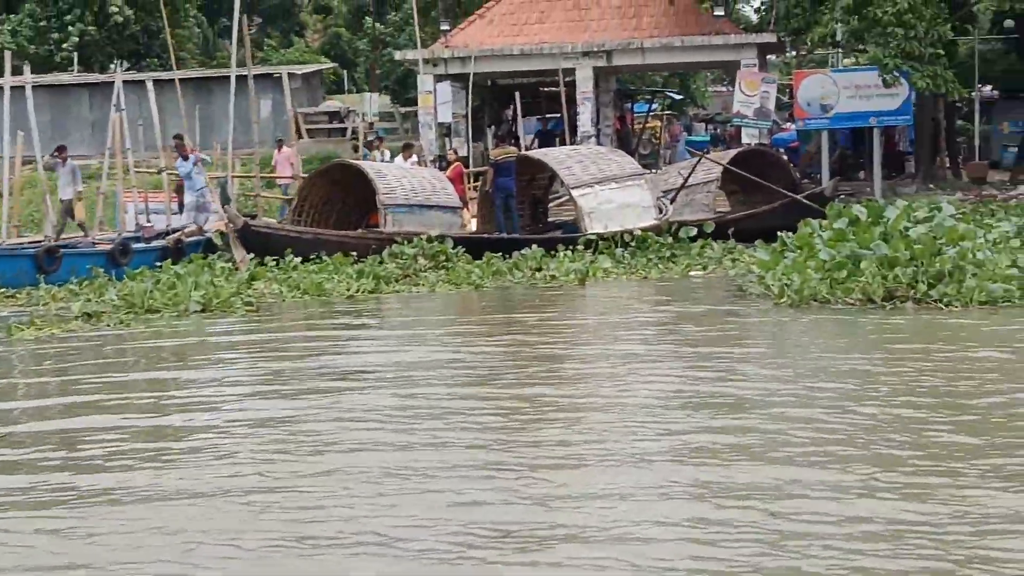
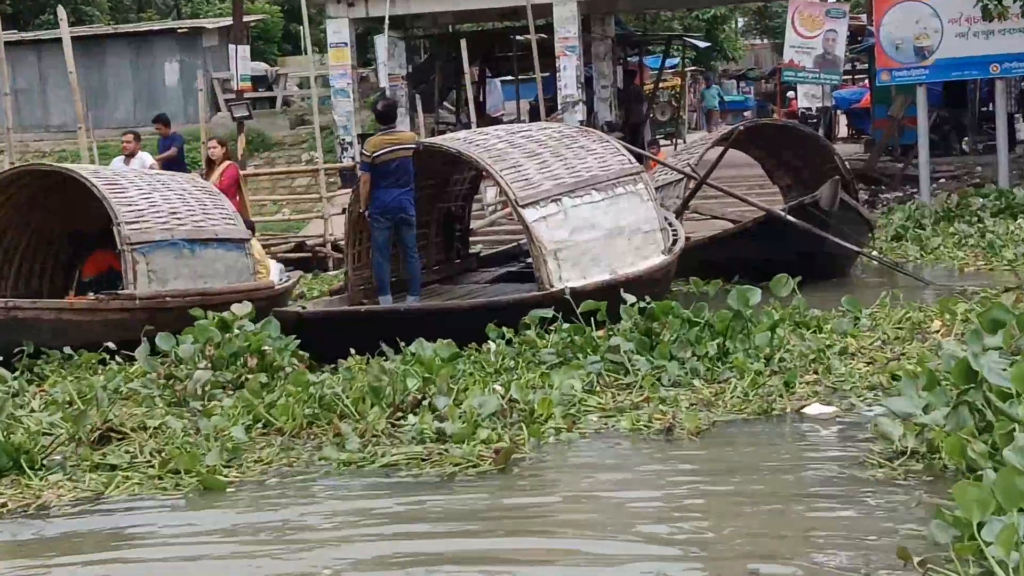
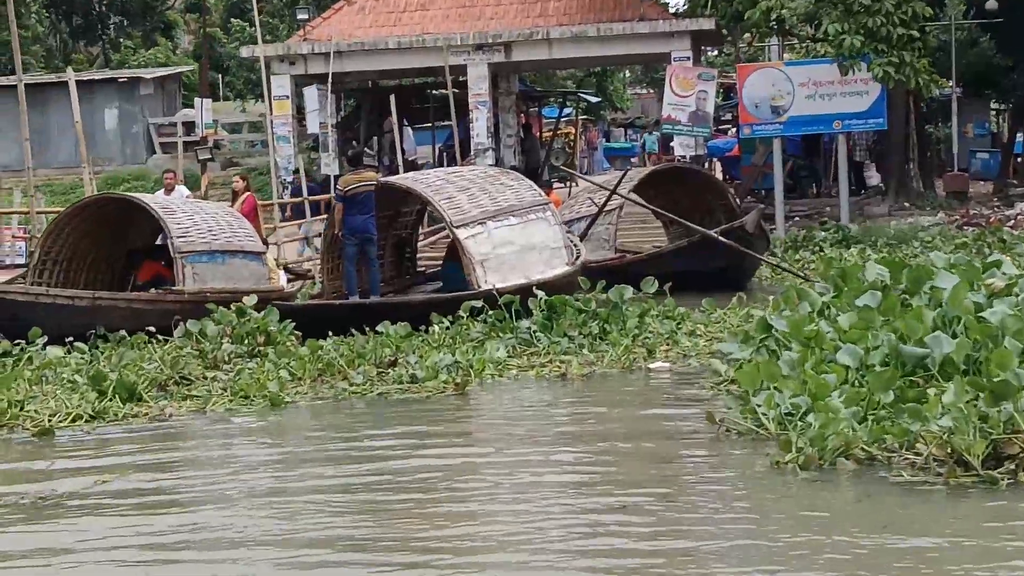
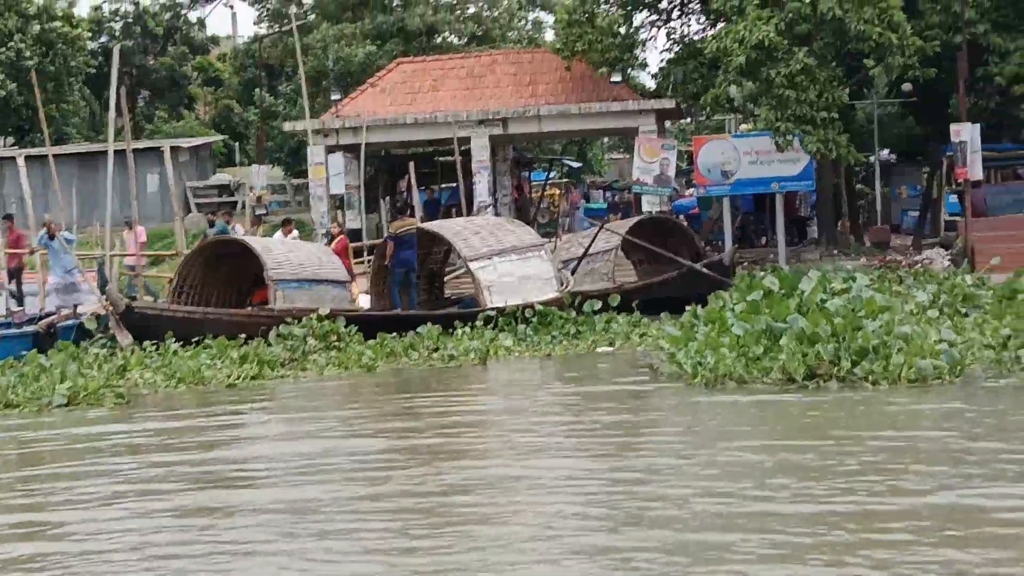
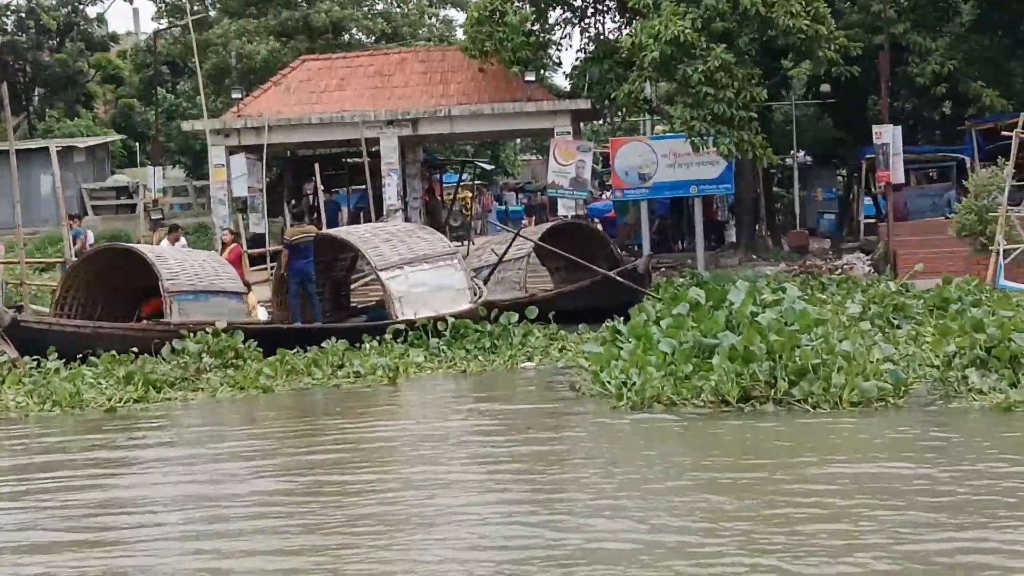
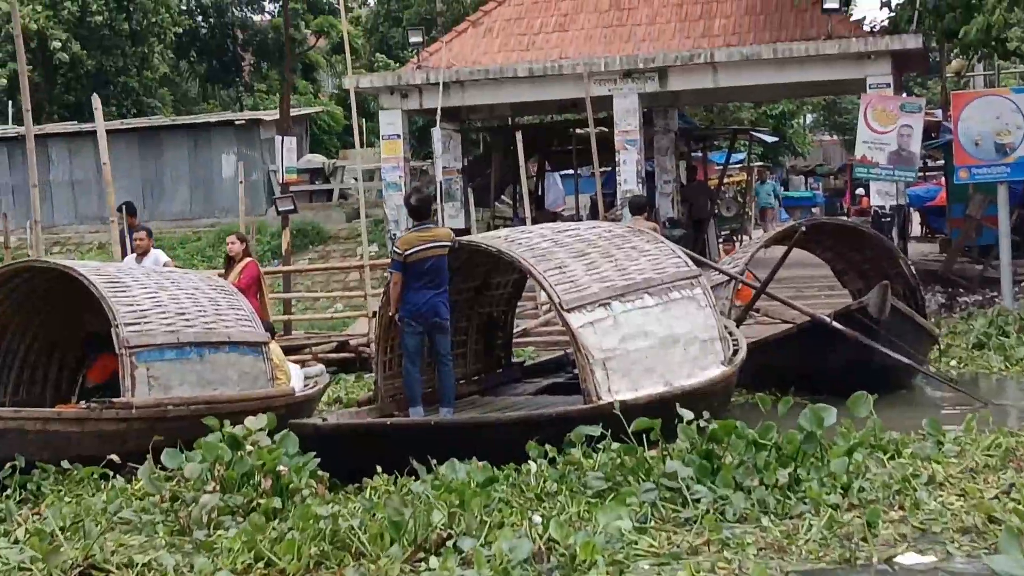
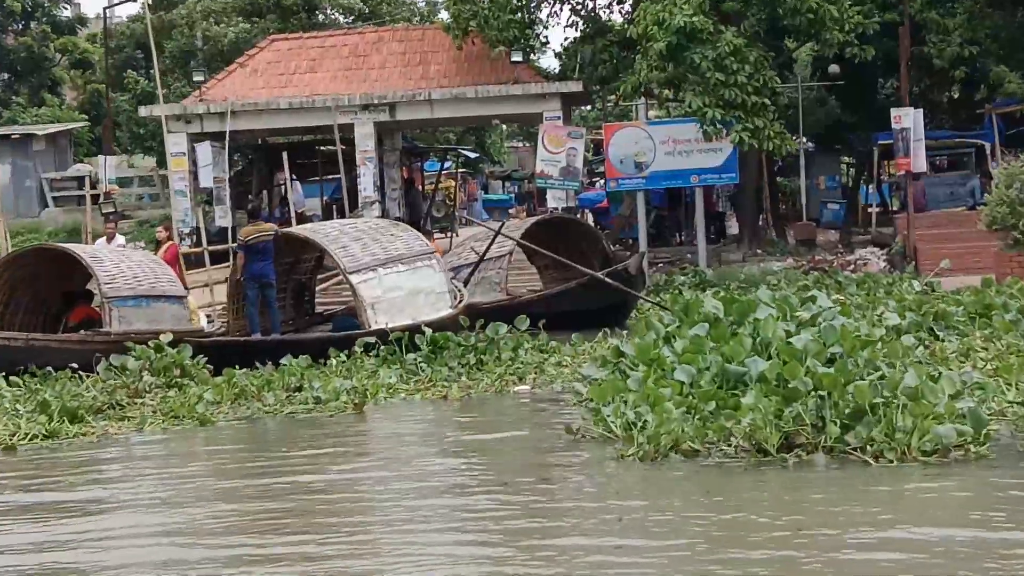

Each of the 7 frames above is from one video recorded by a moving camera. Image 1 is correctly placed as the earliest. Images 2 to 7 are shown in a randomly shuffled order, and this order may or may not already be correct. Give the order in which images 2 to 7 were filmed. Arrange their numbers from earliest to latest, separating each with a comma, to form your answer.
4, 5, 7, 3, 2, 6
